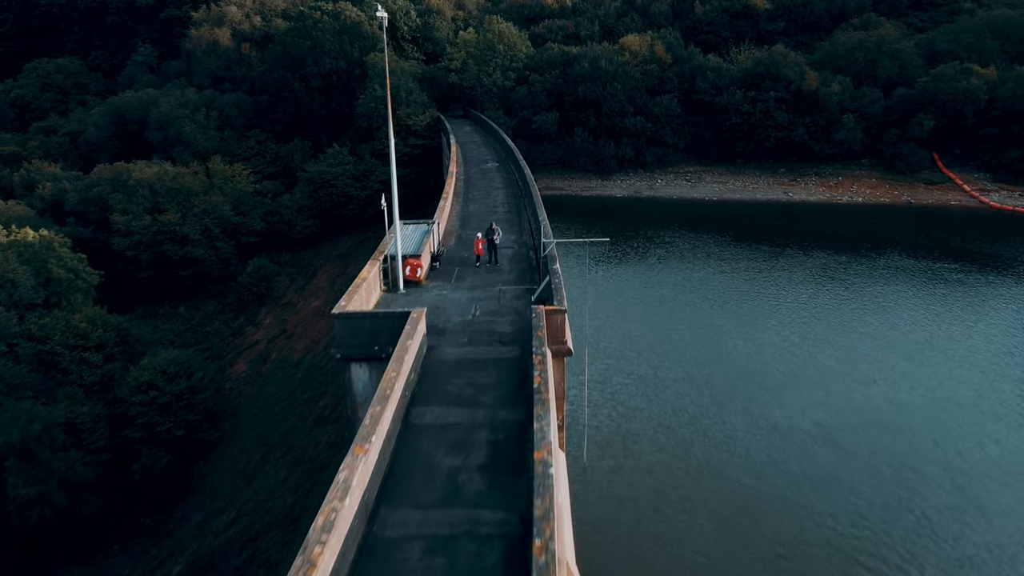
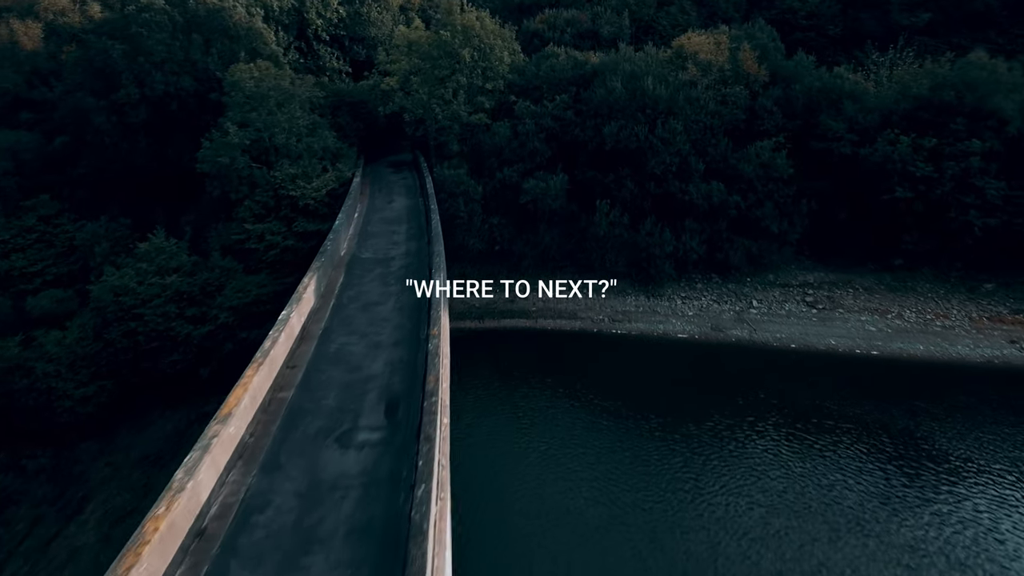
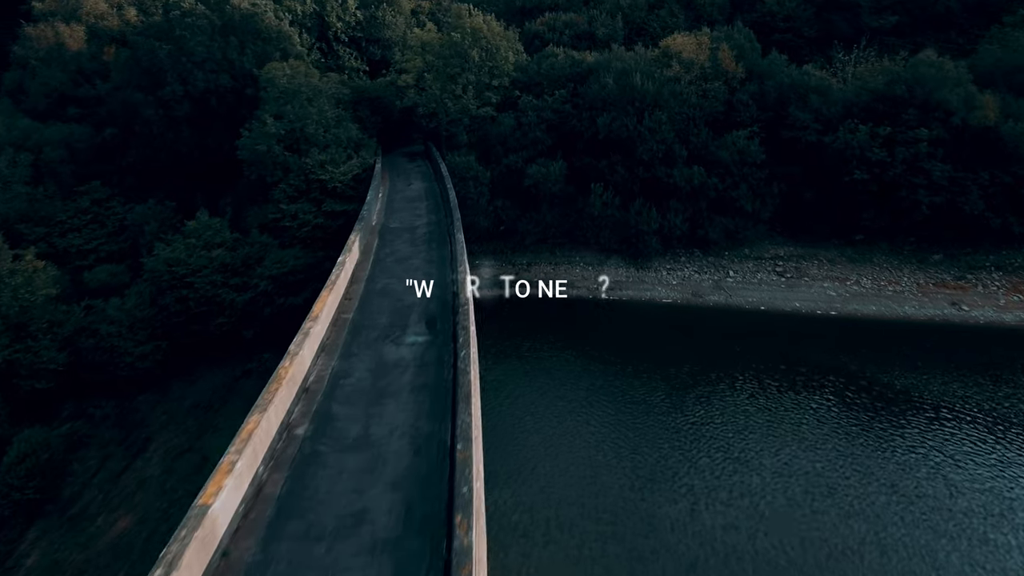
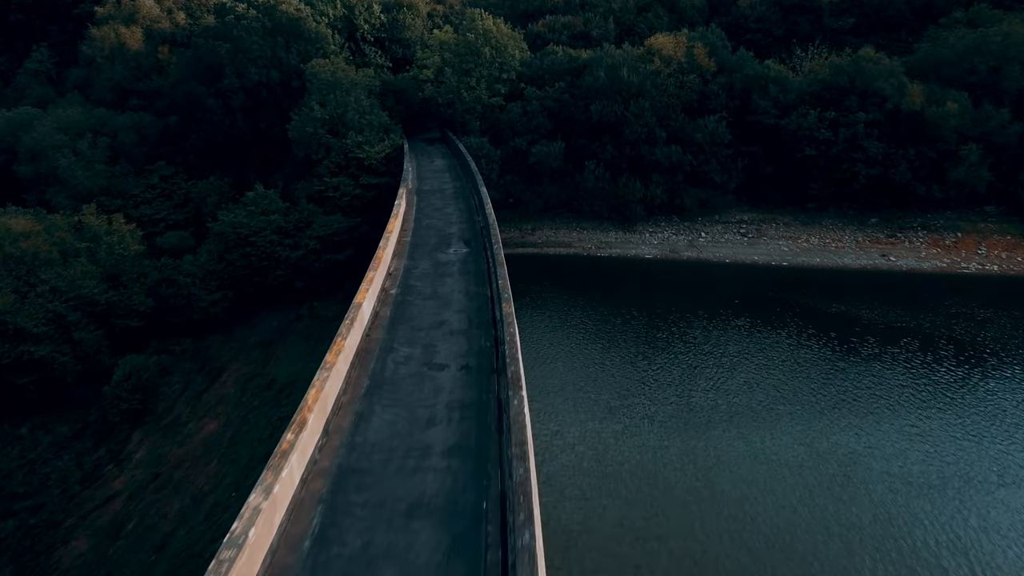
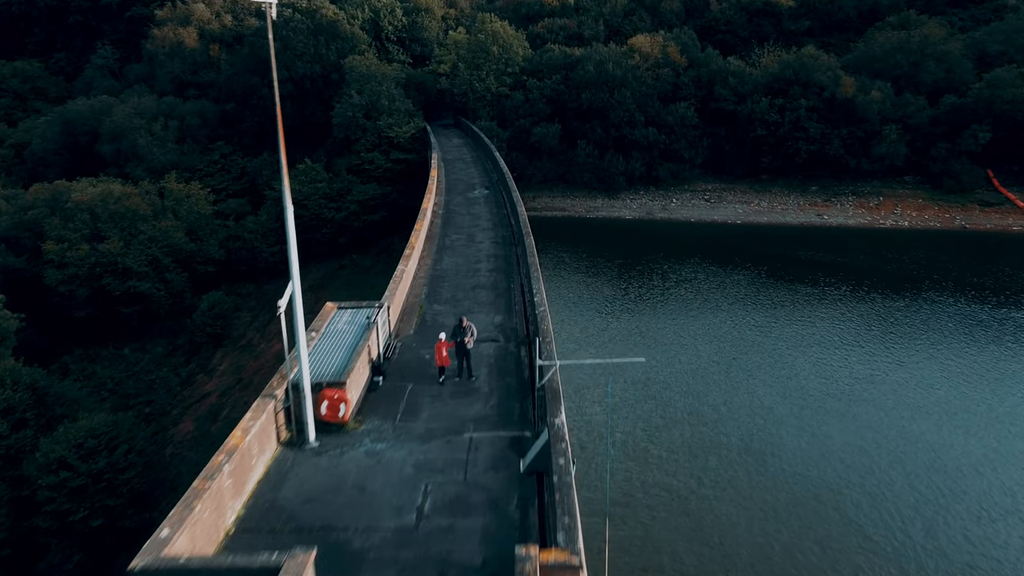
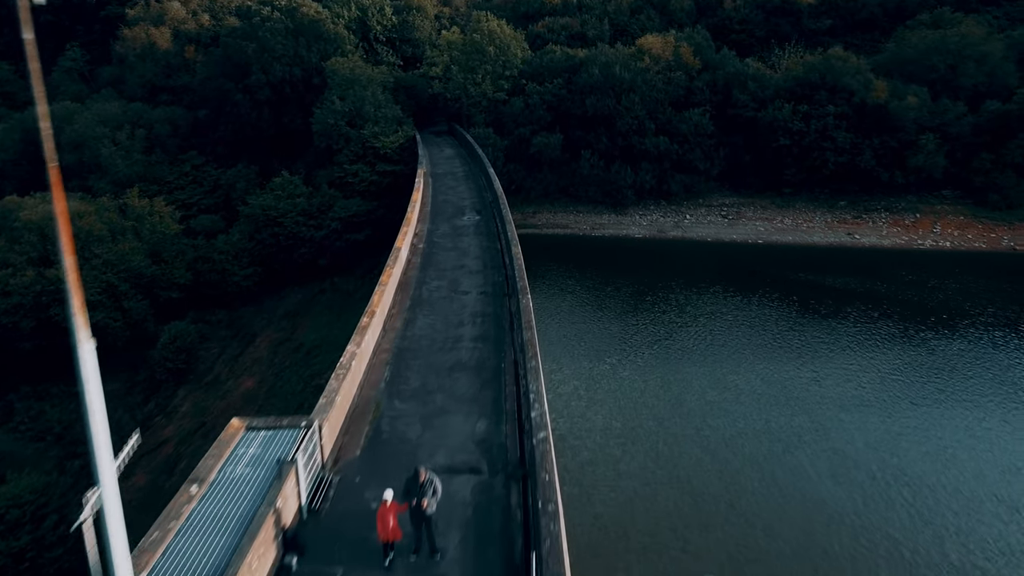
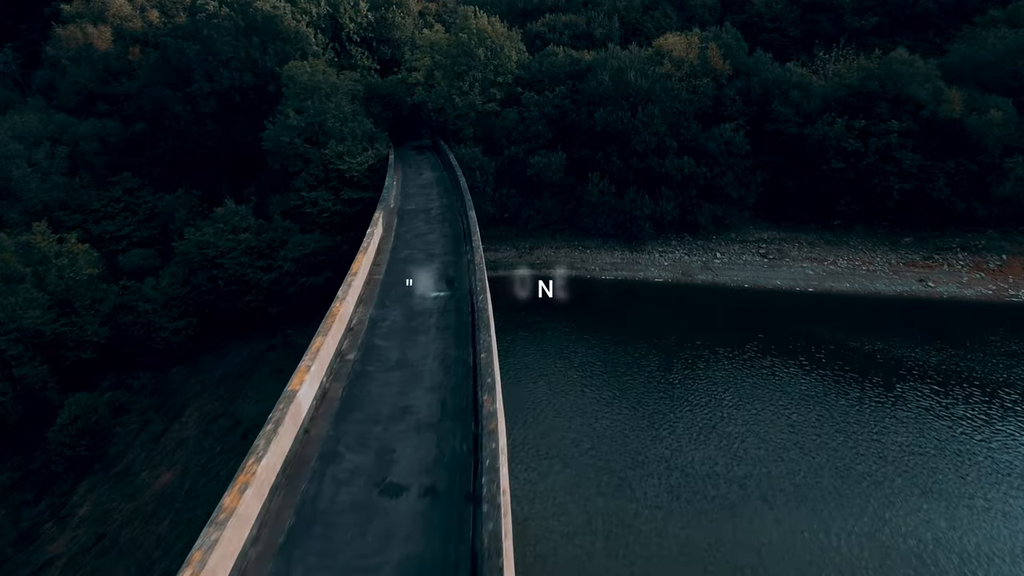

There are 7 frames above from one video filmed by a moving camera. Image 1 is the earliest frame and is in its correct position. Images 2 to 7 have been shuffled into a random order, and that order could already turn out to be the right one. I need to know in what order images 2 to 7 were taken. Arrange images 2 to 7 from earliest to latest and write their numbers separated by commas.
5, 6, 4, 7, 3, 2
